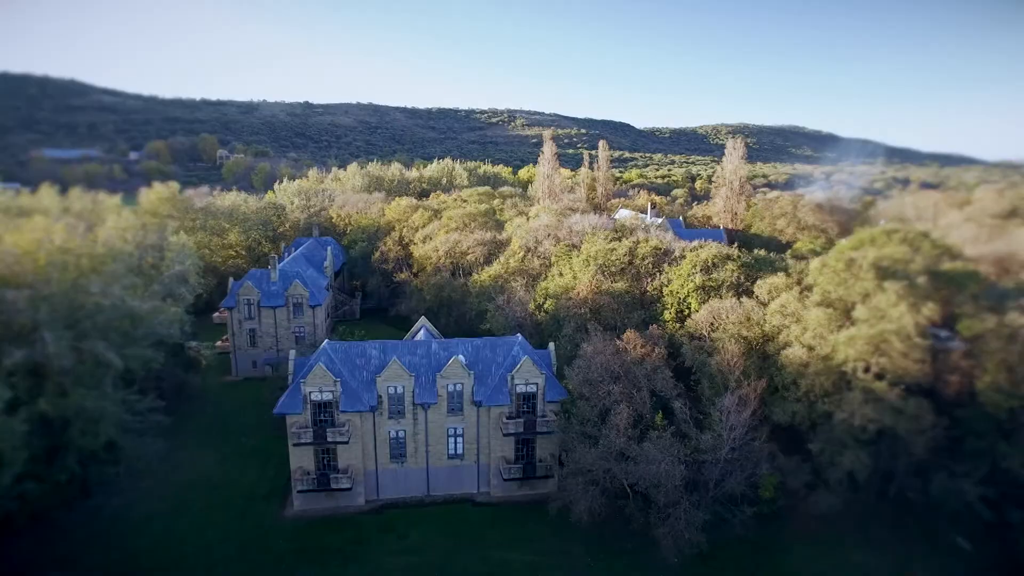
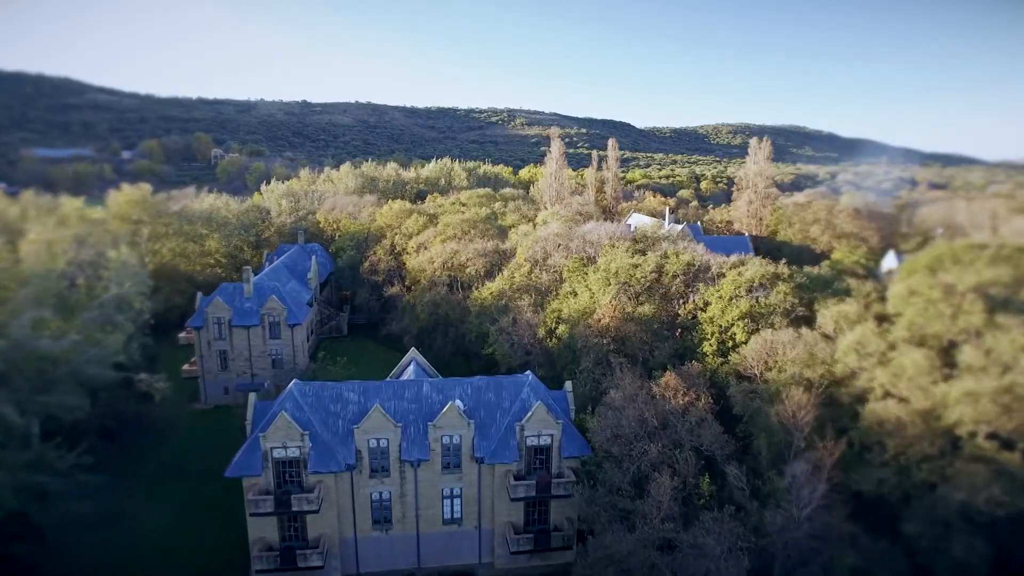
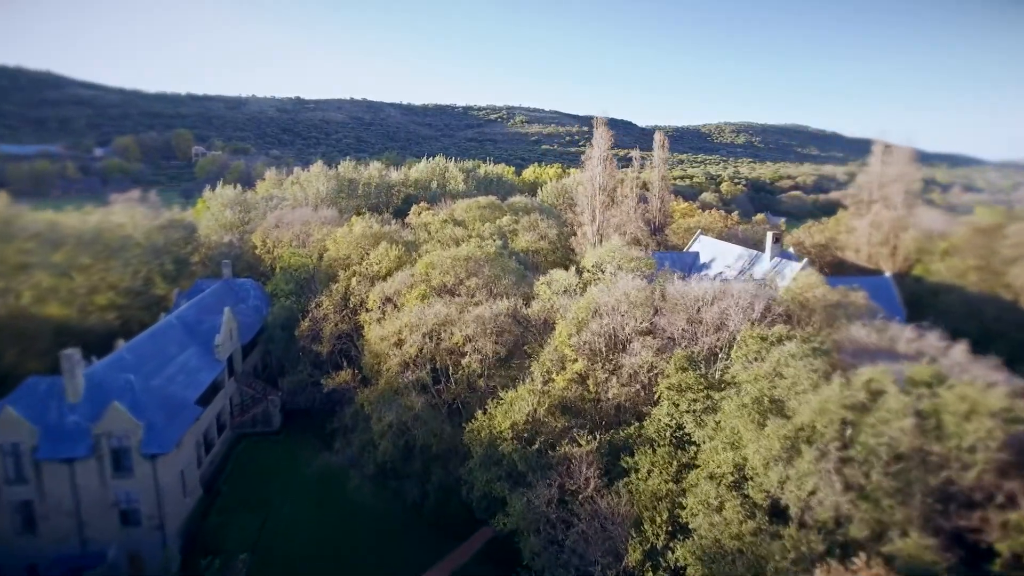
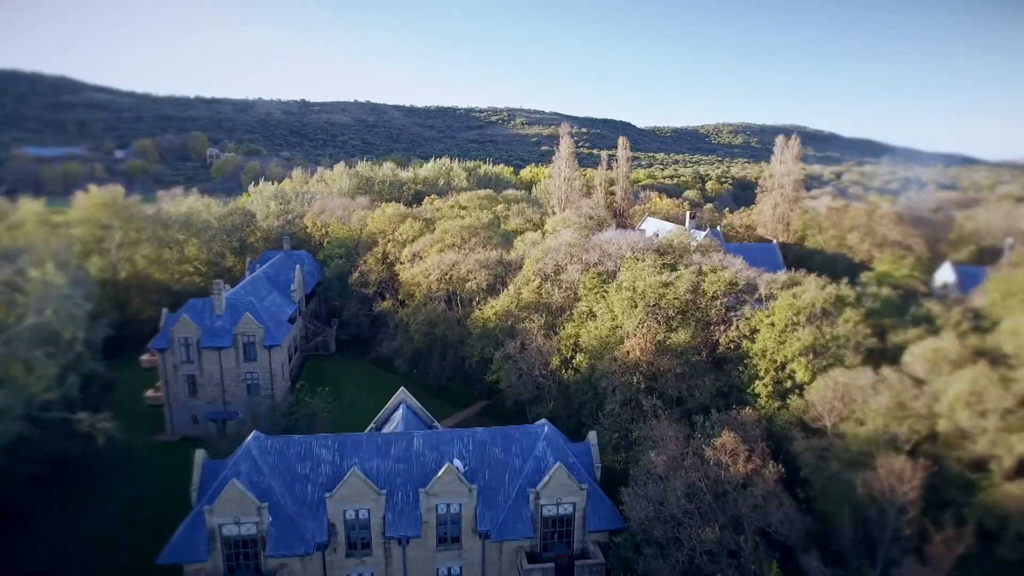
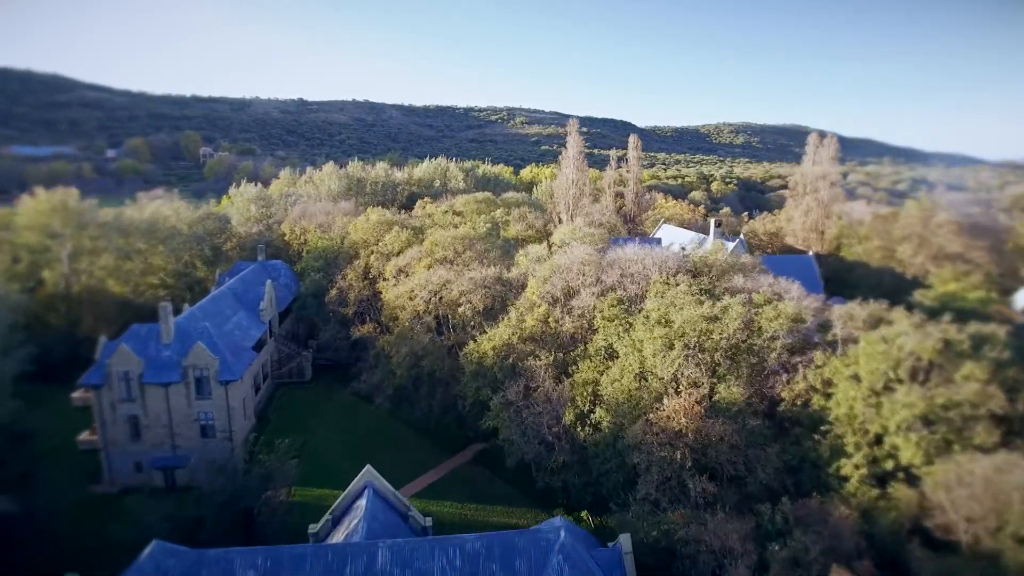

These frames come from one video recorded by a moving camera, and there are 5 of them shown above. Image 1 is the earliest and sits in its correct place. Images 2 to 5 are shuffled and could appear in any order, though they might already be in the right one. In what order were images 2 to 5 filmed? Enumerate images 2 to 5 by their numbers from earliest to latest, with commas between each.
2, 4, 5, 3
